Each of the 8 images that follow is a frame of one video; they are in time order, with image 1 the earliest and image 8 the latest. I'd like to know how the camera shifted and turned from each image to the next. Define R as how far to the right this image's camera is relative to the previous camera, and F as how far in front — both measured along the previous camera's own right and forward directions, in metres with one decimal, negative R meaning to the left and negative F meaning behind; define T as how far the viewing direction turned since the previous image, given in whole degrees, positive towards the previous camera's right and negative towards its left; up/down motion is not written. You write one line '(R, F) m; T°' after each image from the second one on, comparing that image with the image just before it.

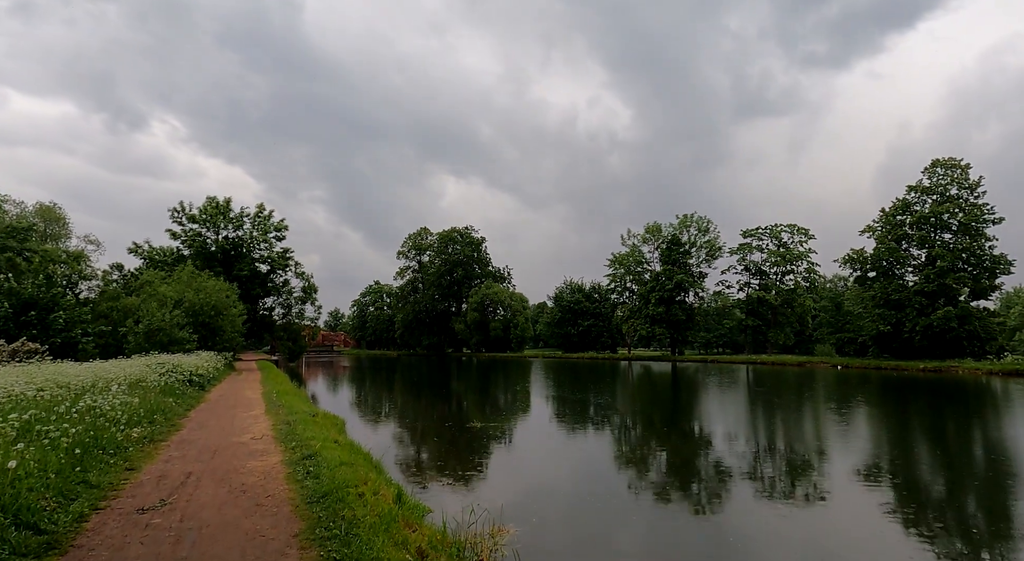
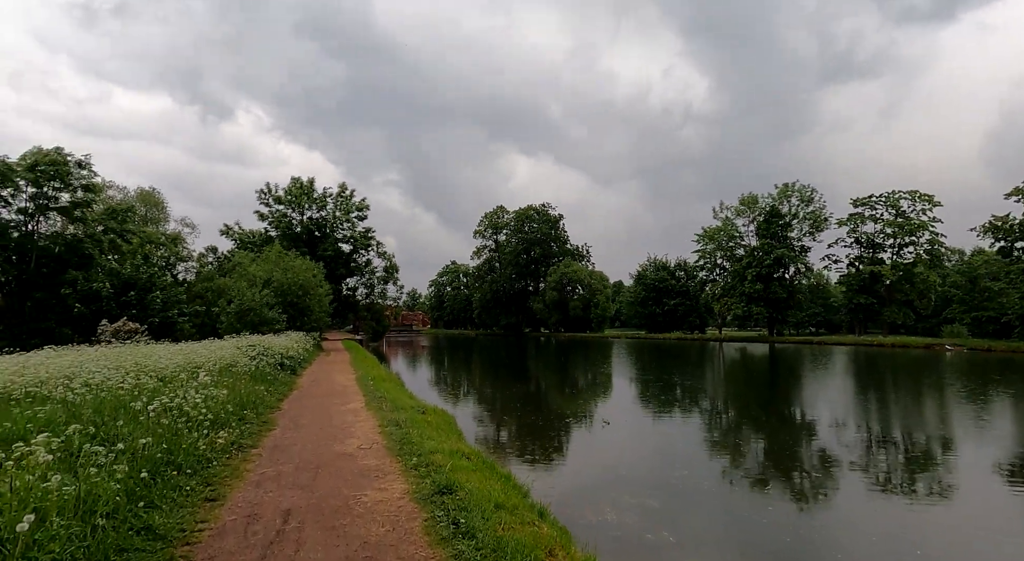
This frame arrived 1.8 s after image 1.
(-0.3, +0.7) m; -6°
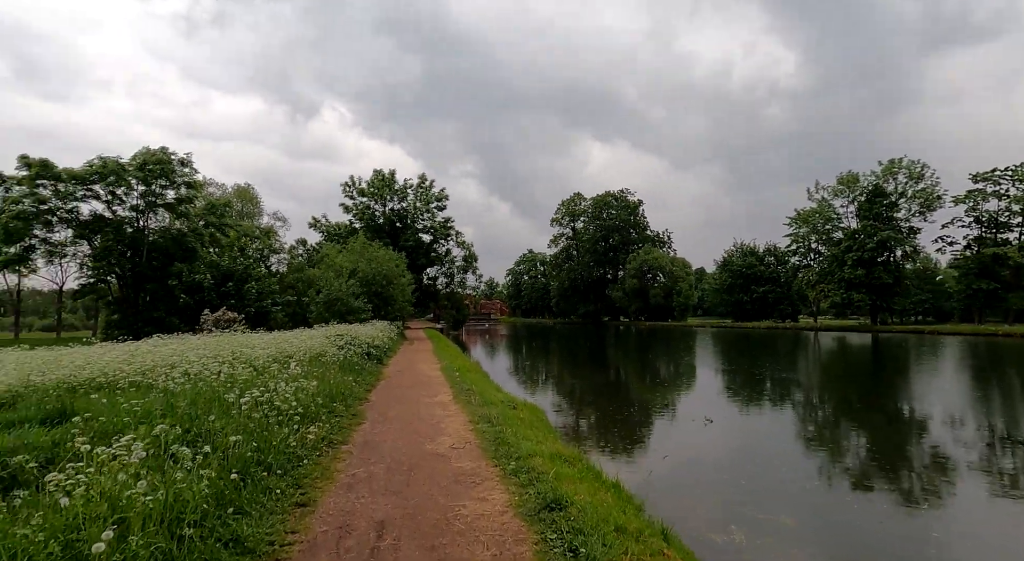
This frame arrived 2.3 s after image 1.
(-0.1, +0.2) m; -7°
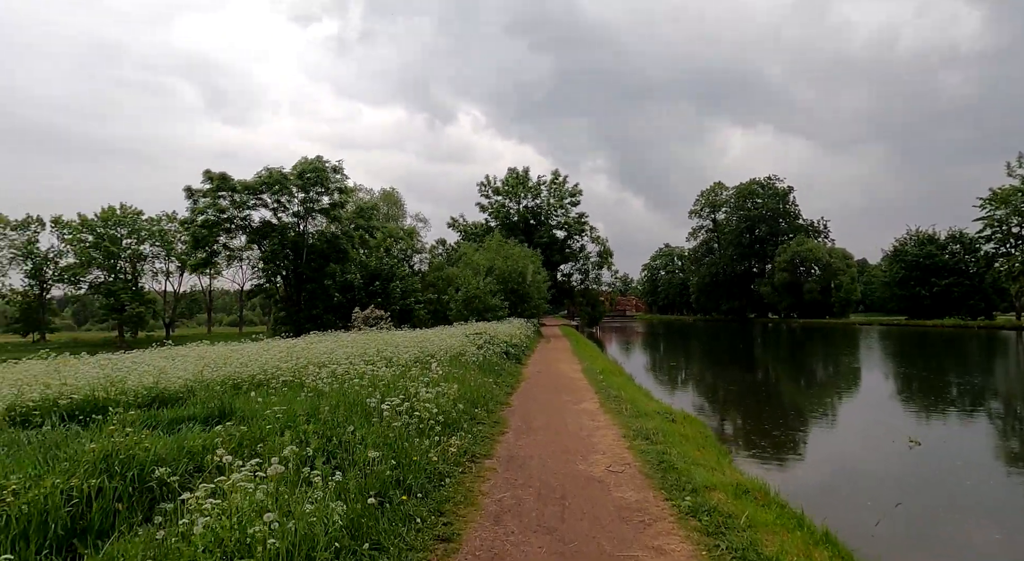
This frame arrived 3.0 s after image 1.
(-0.1, +0.3) m; -12°
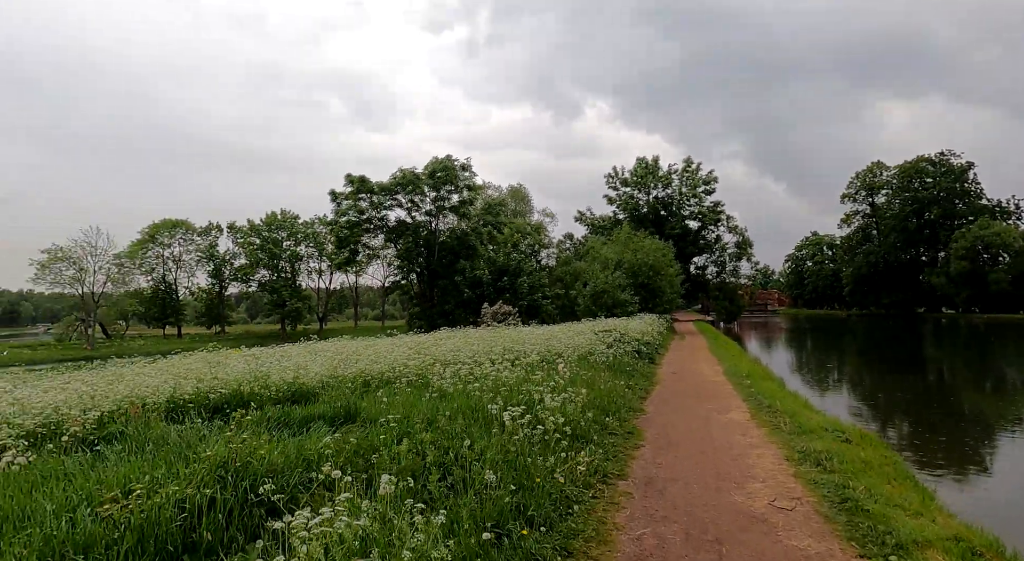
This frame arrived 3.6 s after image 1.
(0.0, +0.5) m; -11°
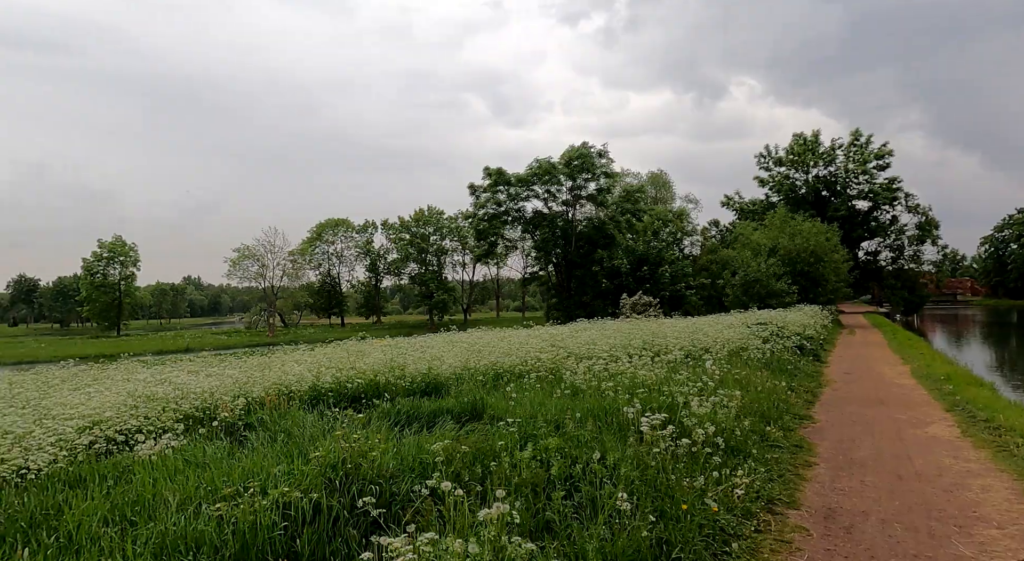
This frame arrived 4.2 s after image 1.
(0.0, +0.6) m; -12°
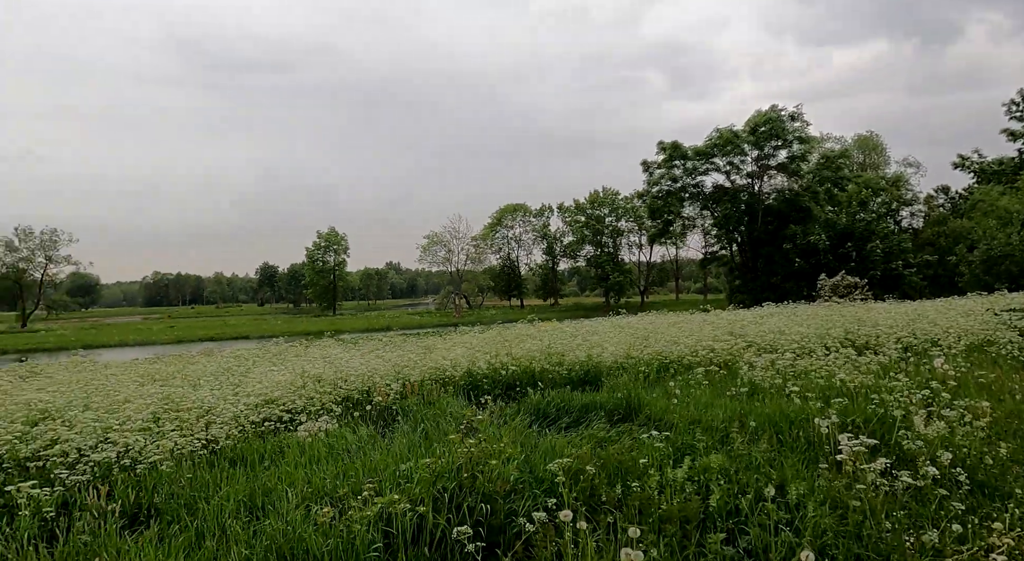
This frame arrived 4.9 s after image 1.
(+0.2, +0.8) m; -16°
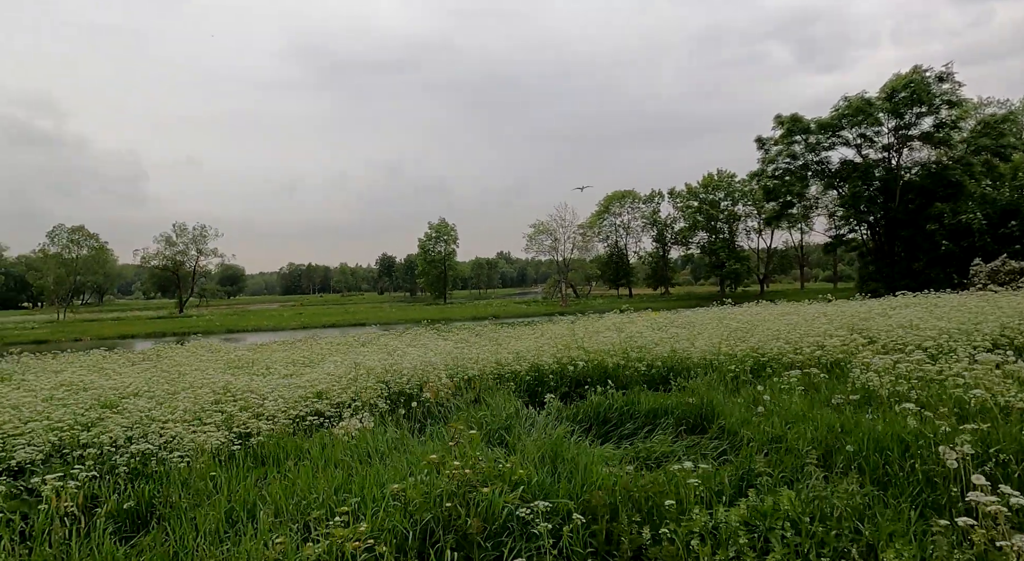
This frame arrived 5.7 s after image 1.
(+0.4, +0.7) m; -10°
